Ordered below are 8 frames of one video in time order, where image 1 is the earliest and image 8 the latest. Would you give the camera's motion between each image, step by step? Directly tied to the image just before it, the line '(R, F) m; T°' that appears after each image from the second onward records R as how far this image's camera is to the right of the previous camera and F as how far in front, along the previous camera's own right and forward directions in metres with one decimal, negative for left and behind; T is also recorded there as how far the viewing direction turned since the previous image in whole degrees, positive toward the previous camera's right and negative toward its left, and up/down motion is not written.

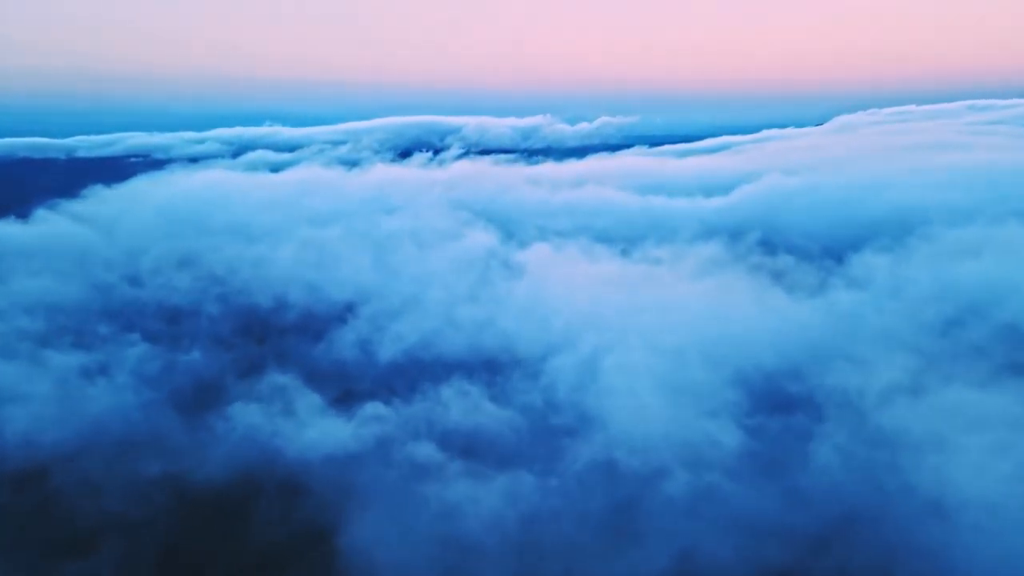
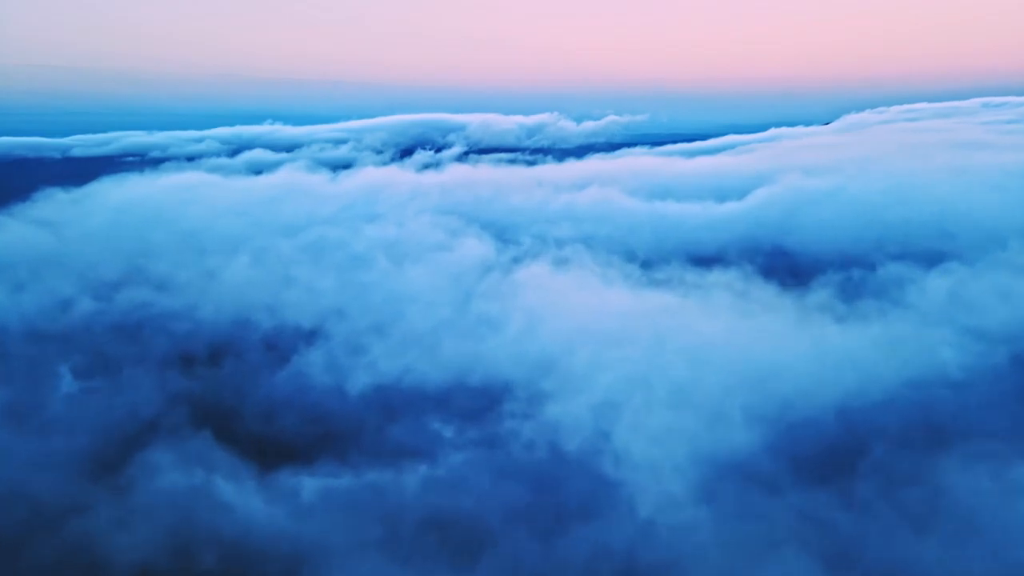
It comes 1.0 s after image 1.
(+0.3, +6.5) m; 0°
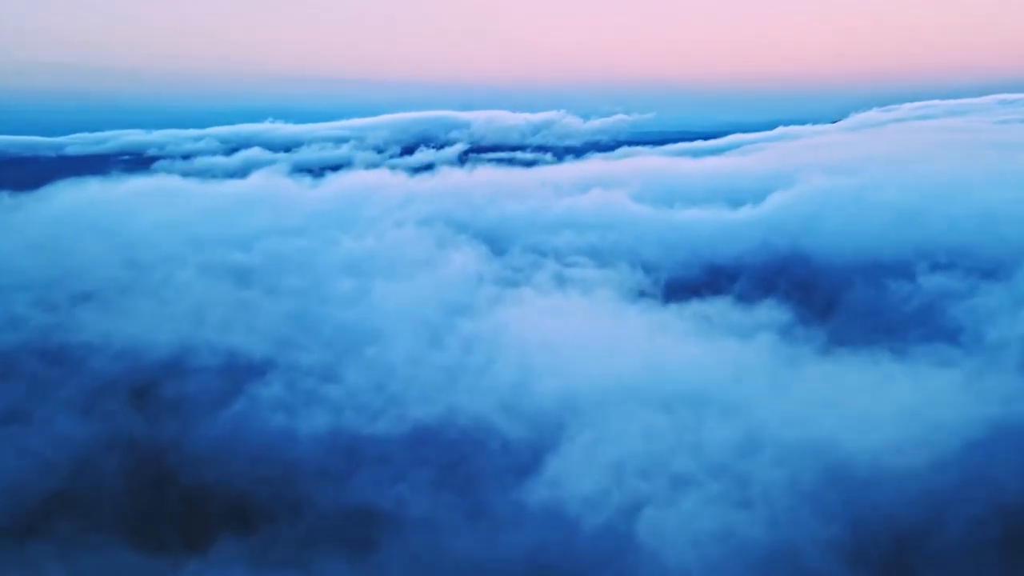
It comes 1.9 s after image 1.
(+0.3, +6.8) m; 0°
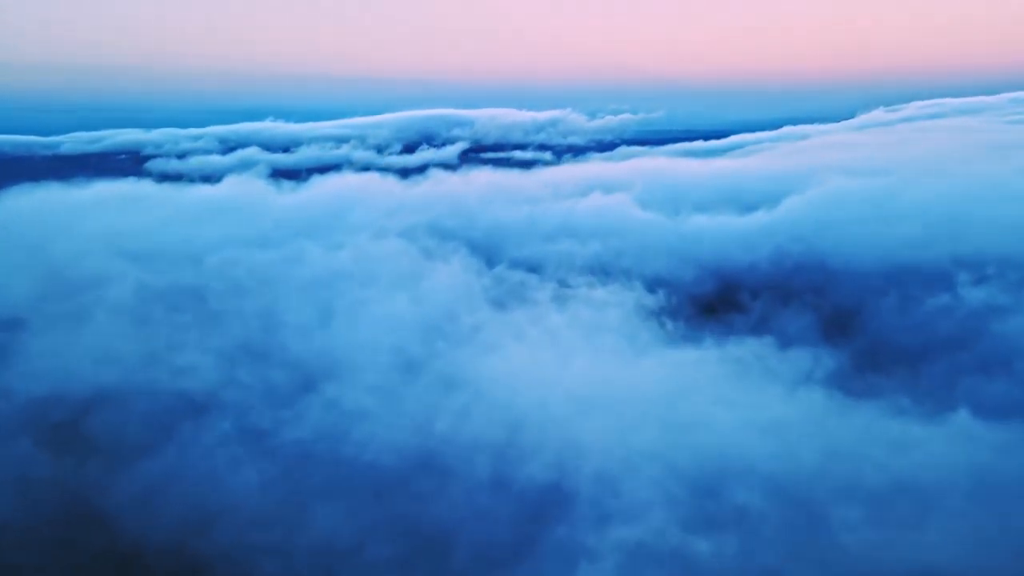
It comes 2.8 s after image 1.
(+0.4, +5.7) m; 0°
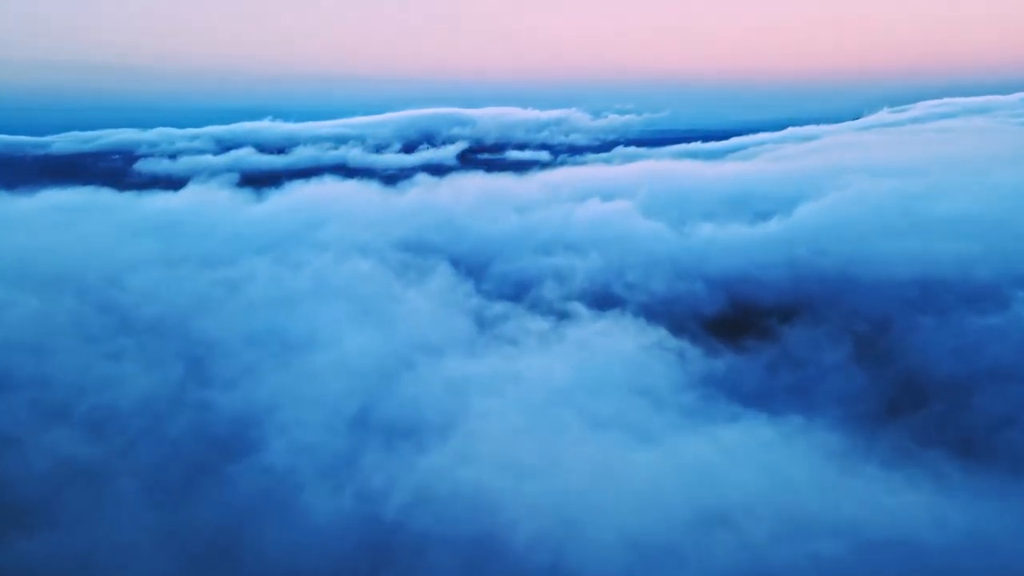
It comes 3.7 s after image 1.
(+0.5, +6.2) m; 0°
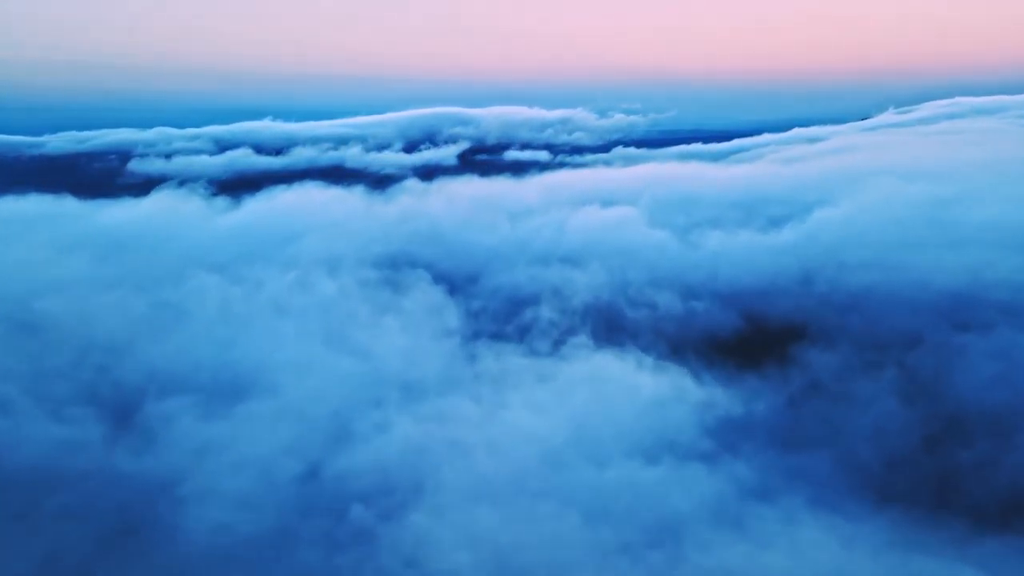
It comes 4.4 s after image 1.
(+0.4, +4.8) m; 0°
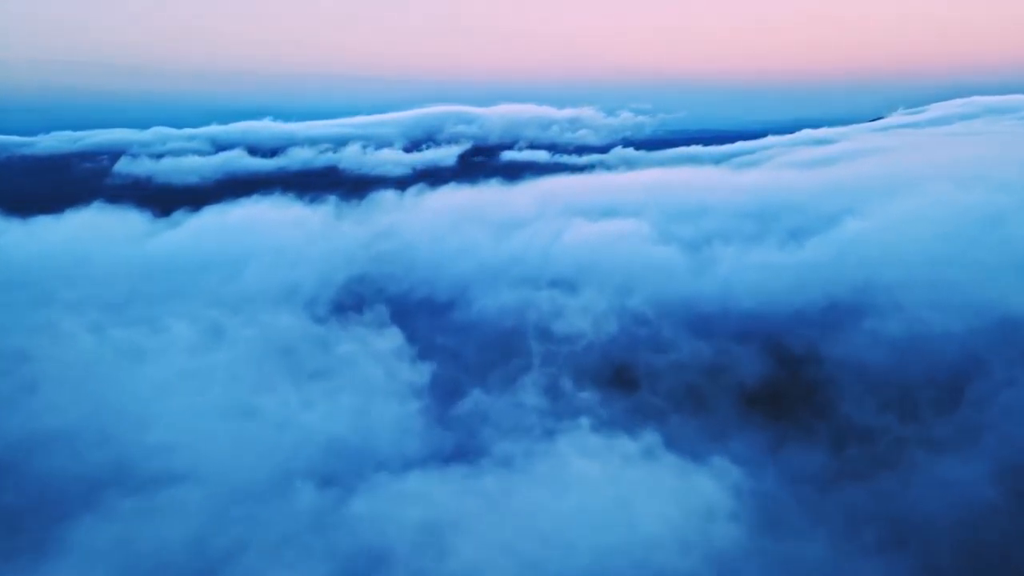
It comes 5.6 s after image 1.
(+0.9, +8.4) m; 0°
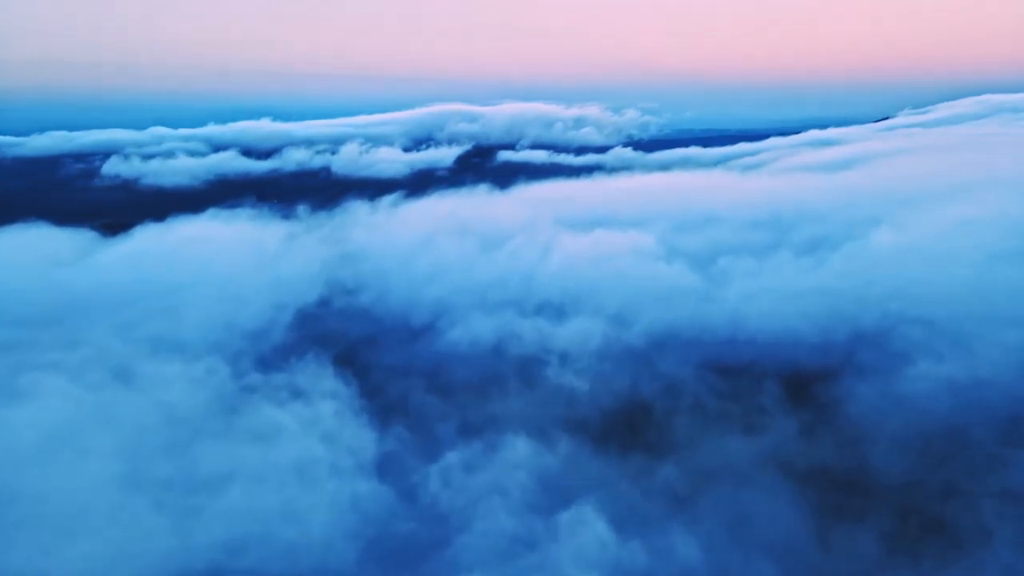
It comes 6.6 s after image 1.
(+1.0, +6.9) m; 0°
